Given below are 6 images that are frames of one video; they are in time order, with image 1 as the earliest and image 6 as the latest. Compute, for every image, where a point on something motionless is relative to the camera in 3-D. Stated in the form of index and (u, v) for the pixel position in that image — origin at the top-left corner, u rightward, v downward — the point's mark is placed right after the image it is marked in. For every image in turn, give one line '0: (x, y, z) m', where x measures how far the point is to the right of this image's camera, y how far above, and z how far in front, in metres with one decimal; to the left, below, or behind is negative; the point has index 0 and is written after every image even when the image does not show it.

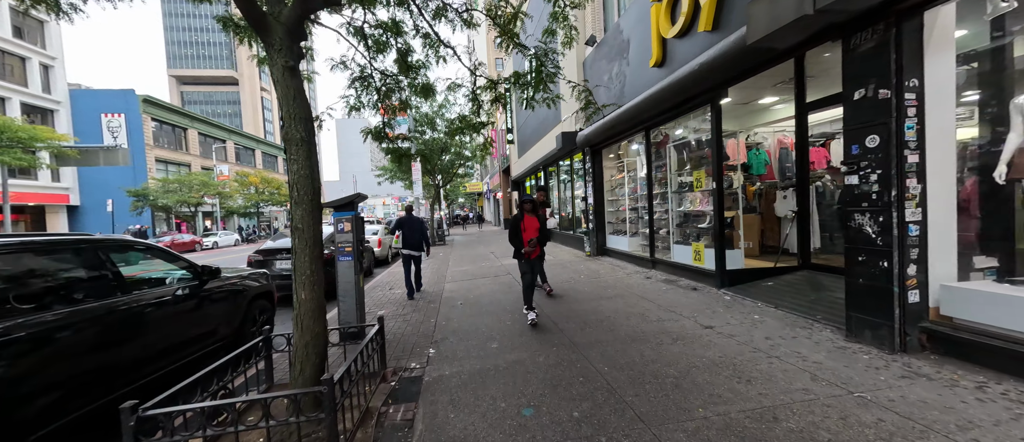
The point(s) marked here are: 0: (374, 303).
0: (-2.8, -1.7, +7.0) m
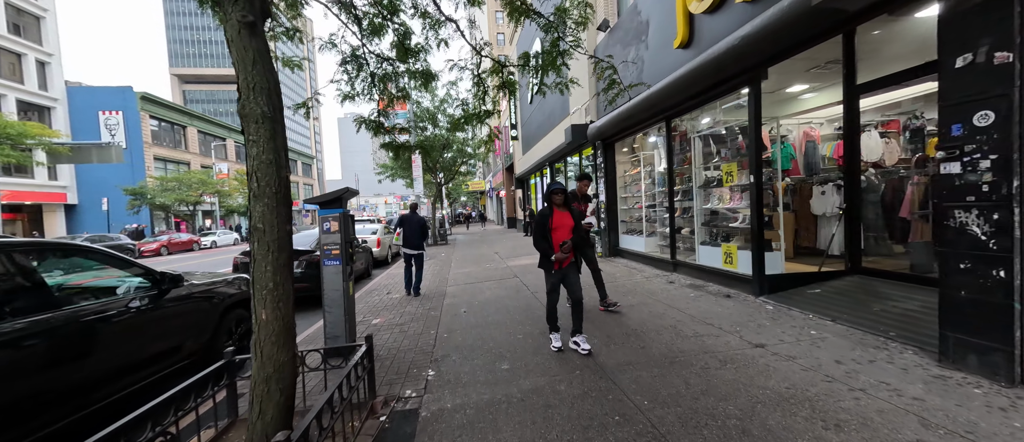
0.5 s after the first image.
0: (-2.6, -1.6, +6.3) m
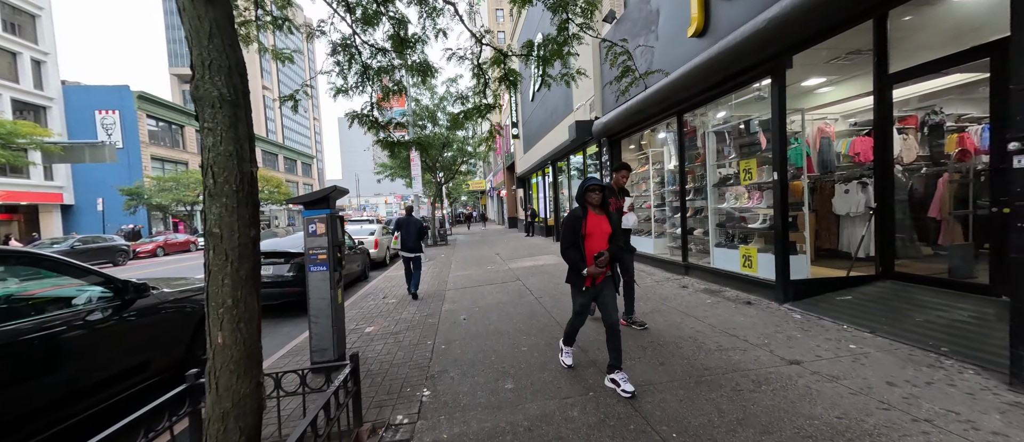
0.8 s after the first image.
0: (-2.6, -1.7, +6.0) m
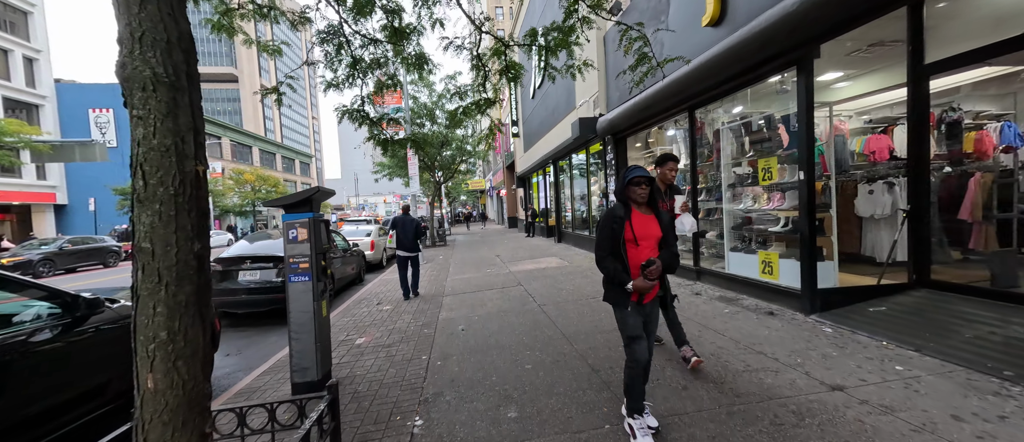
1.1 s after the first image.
0: (-2.6, -1.7, +5.6) m
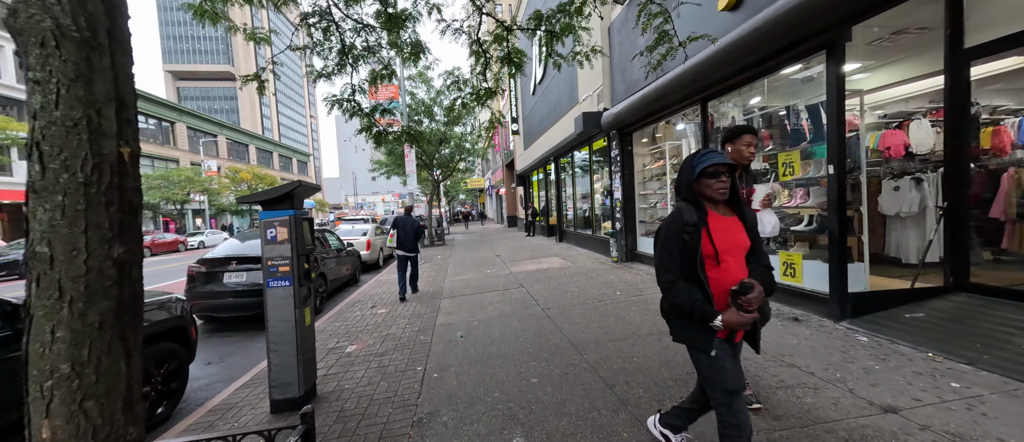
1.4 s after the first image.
0: (-2.5, -1.7, +5.3) m
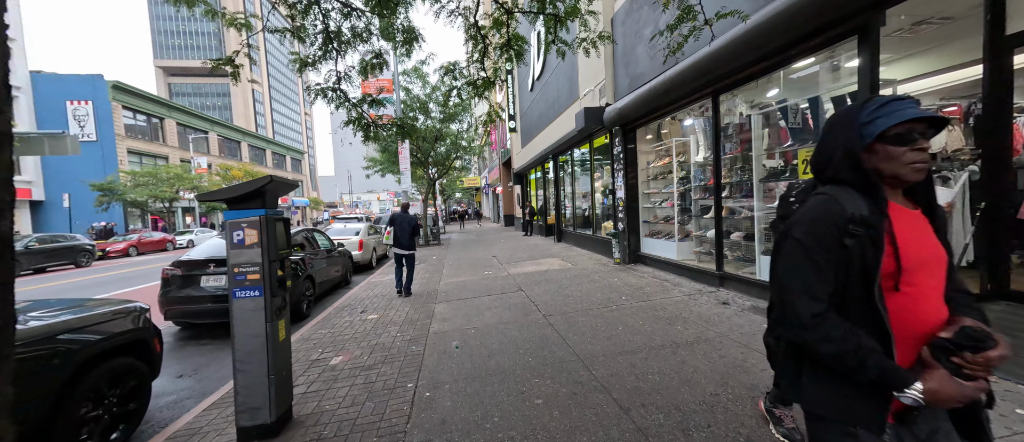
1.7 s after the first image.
0: (-2.6, -1.7, +4.9) m
